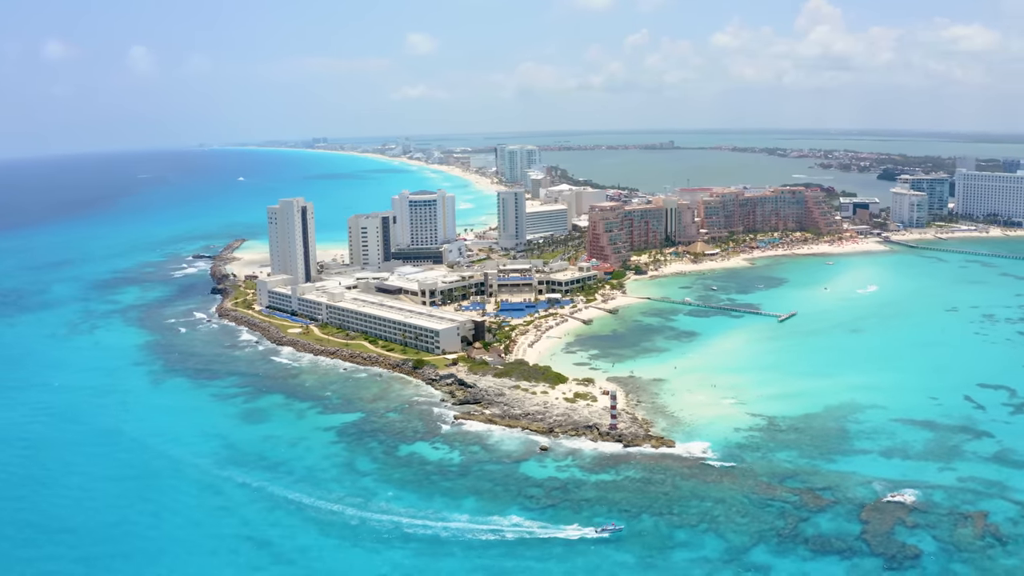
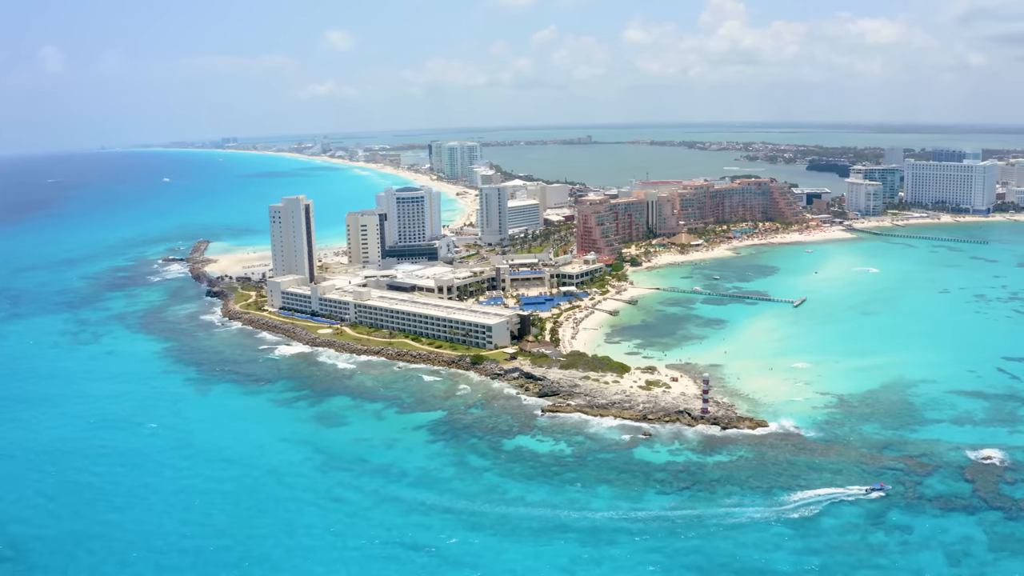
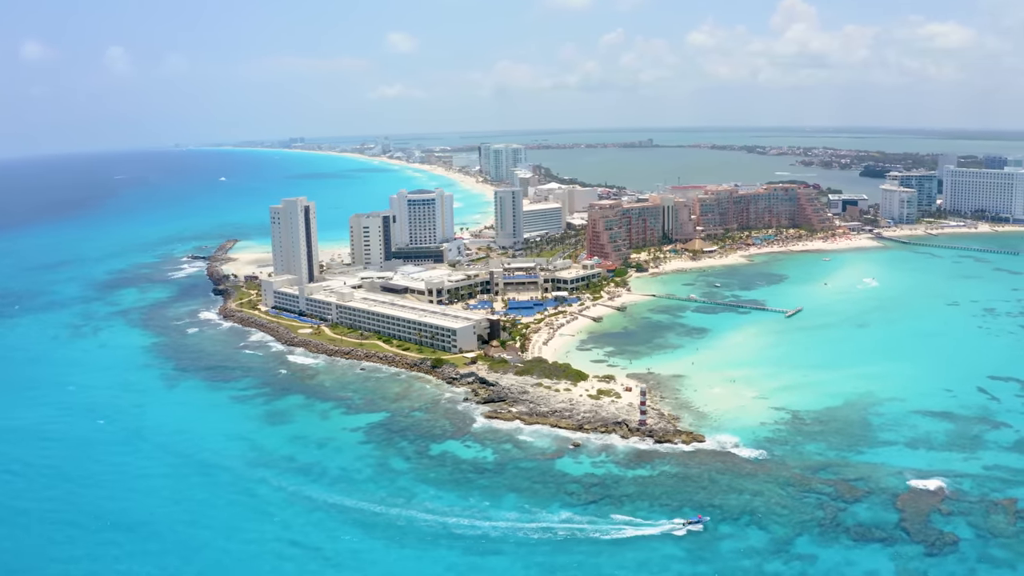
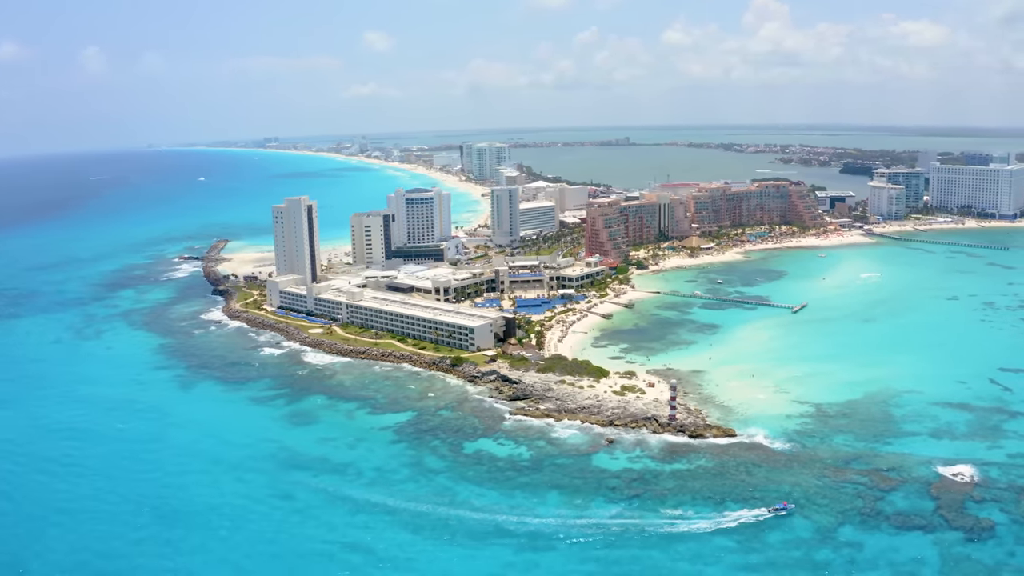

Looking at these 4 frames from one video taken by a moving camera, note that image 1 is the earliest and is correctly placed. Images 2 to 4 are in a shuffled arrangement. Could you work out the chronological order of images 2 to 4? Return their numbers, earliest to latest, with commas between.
3, 4, 2
